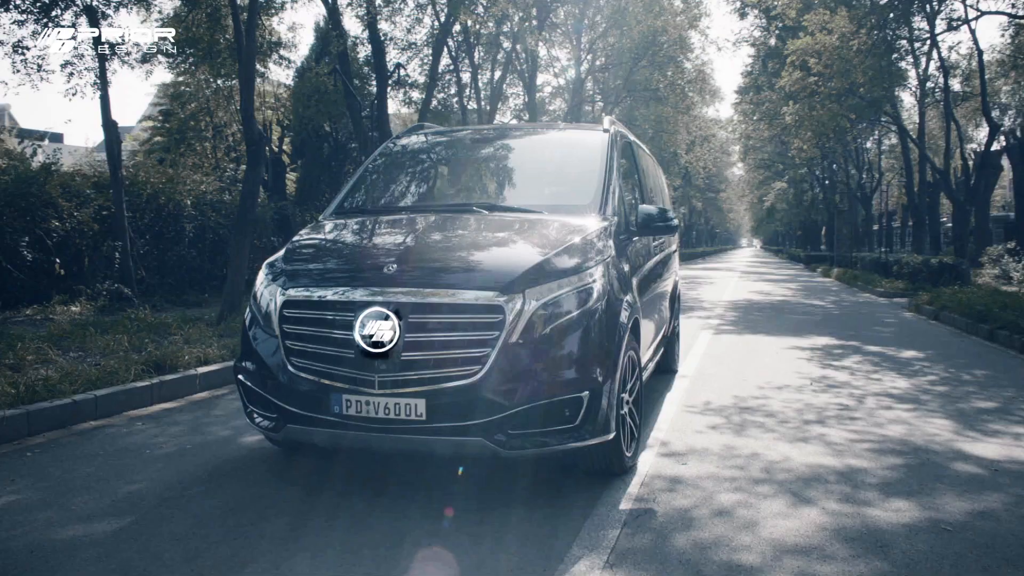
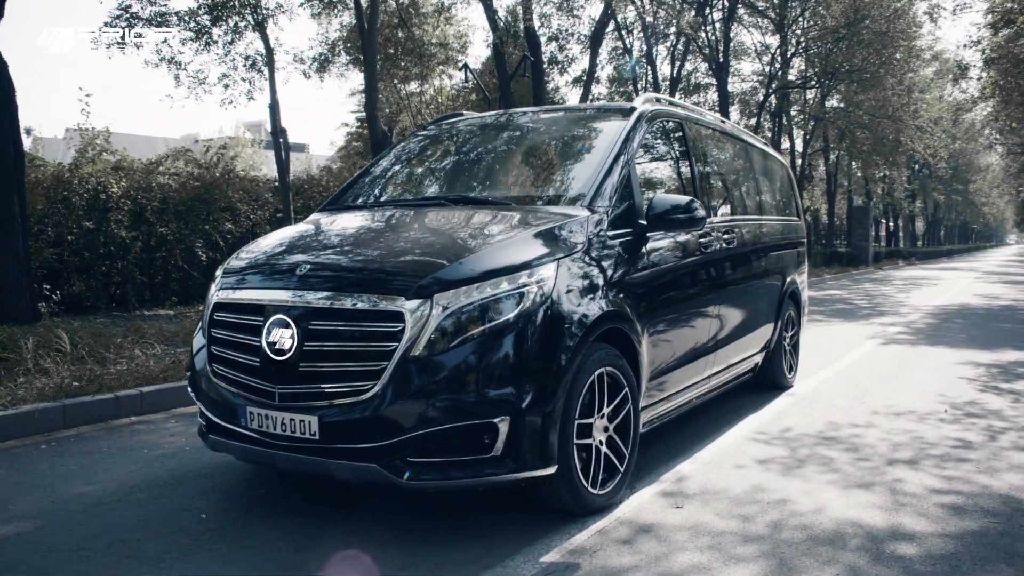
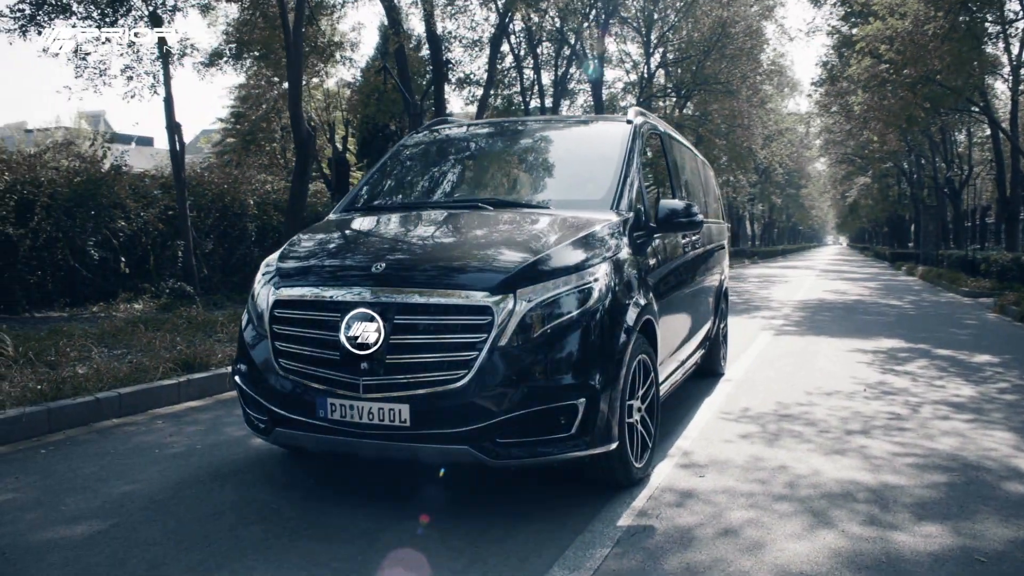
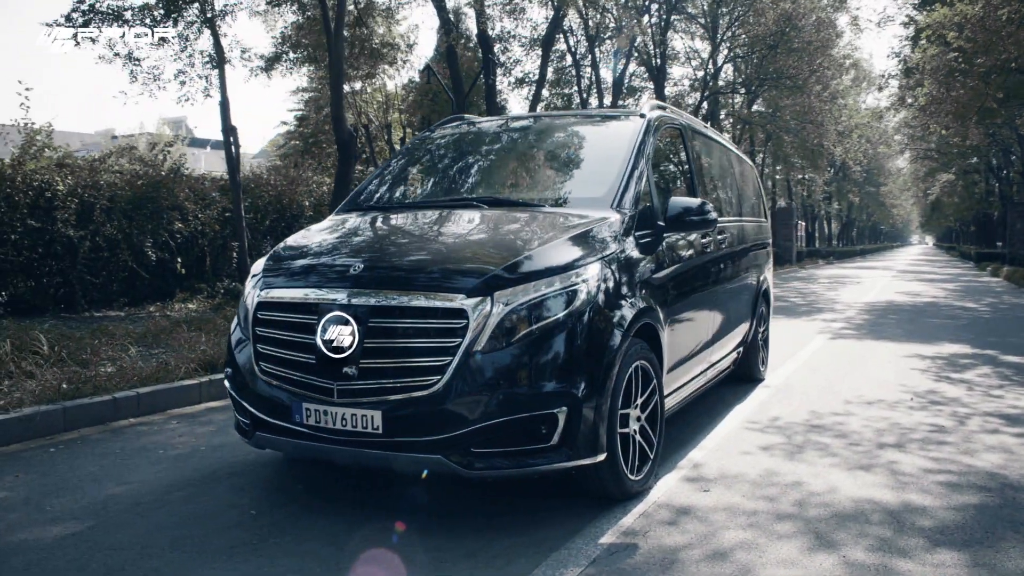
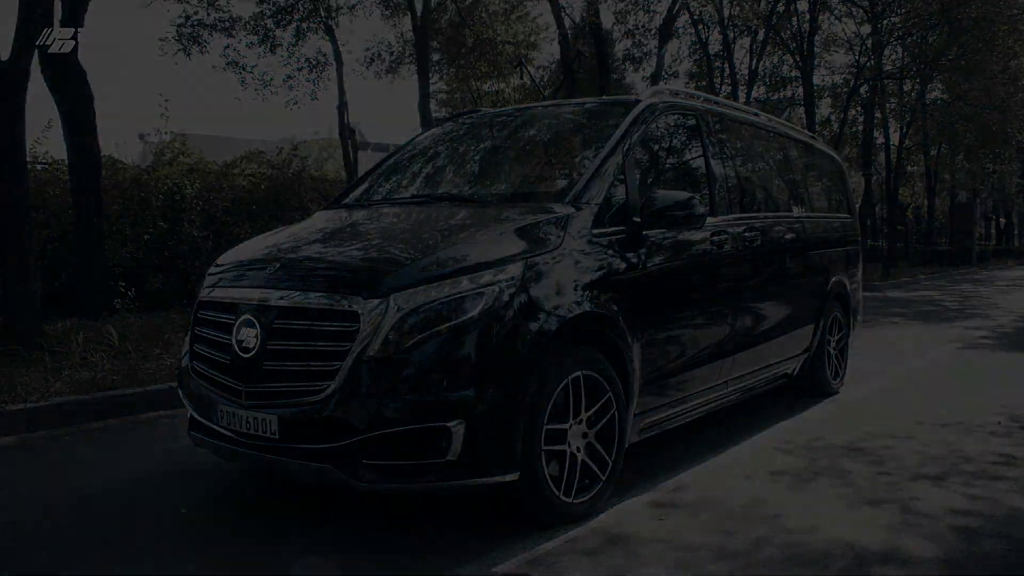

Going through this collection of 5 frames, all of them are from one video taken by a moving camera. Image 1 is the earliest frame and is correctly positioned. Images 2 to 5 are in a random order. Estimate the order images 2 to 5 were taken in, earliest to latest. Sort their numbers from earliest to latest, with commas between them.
3, 4, 2, 5
